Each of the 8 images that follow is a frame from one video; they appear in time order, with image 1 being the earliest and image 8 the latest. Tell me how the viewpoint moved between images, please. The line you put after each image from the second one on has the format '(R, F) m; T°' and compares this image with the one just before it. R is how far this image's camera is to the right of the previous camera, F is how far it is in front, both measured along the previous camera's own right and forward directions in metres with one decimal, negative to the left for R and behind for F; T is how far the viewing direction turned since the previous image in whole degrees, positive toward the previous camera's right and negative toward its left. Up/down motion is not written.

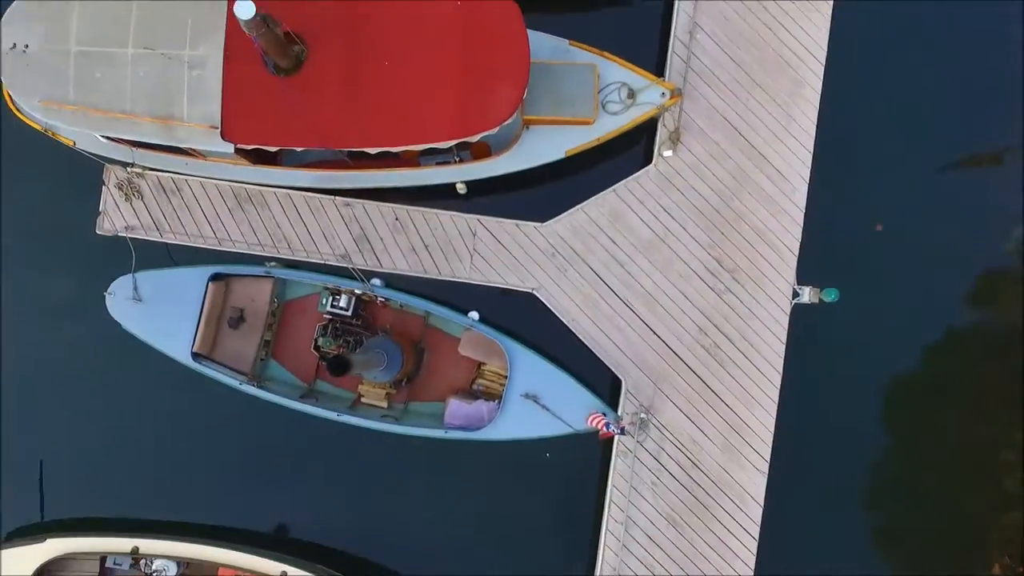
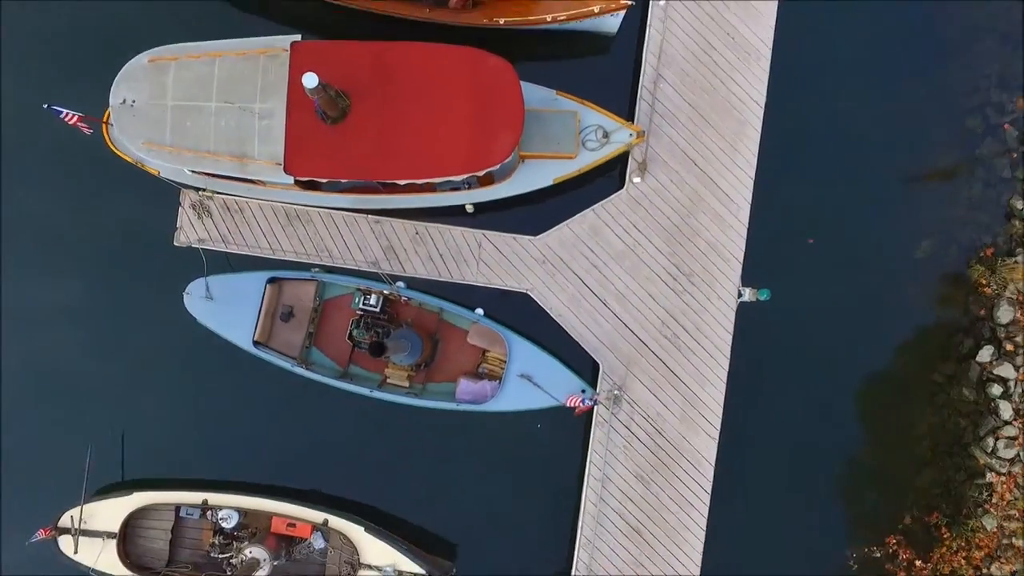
(0.0, -1.7) m; 0°
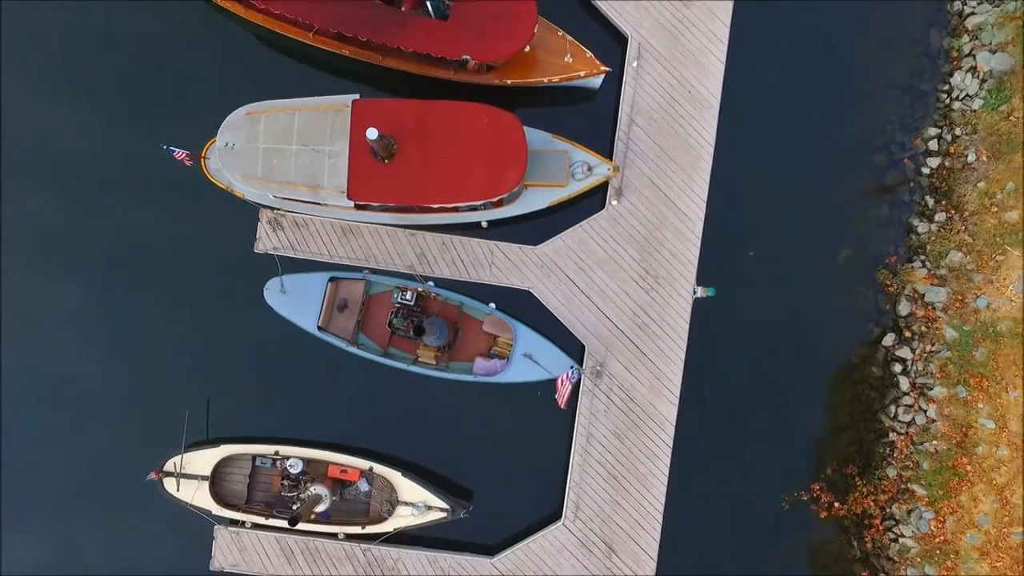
(-0.2, -2.6) m; 0°
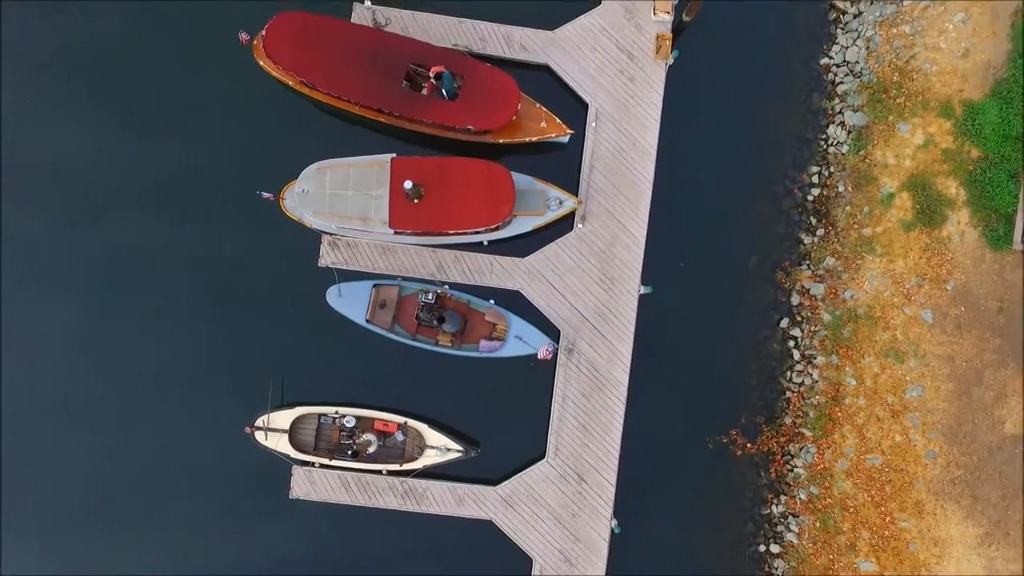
(+0.2, -4.3) m; 0°
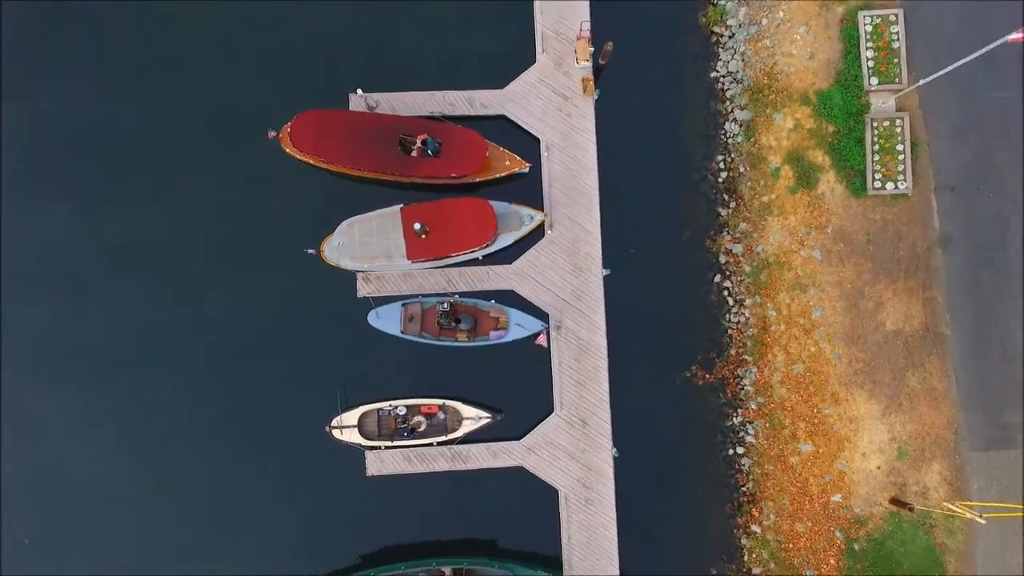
(+0.3, -4.9) m; 0°
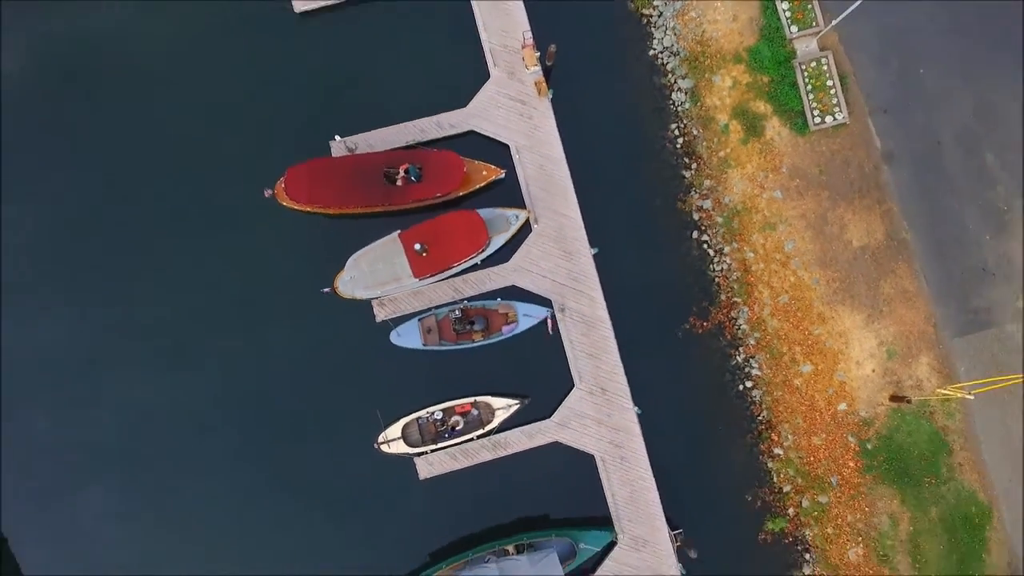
(-0.1, -1.9) m; 0°
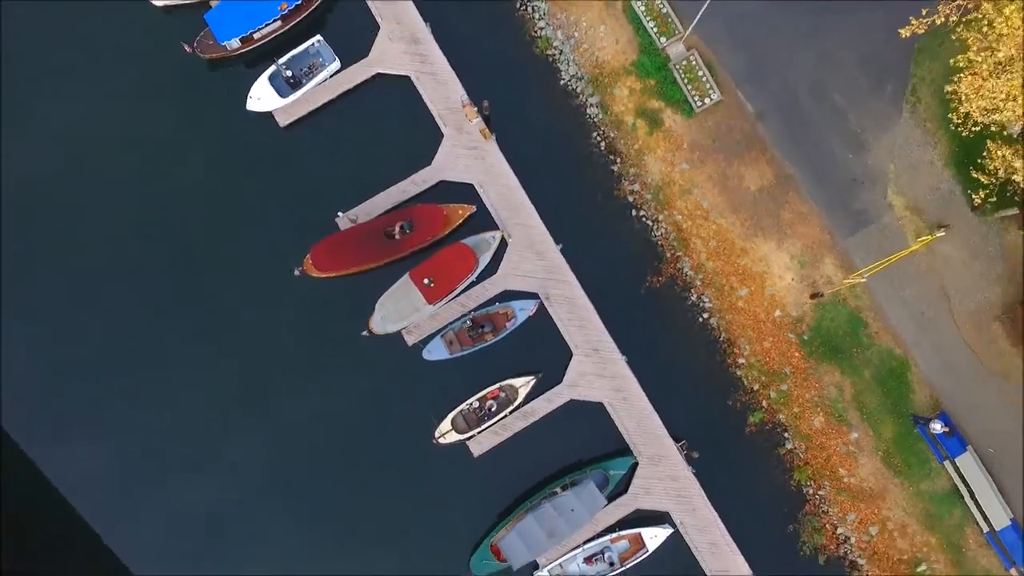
(+0.5, -6.0) m; 0°
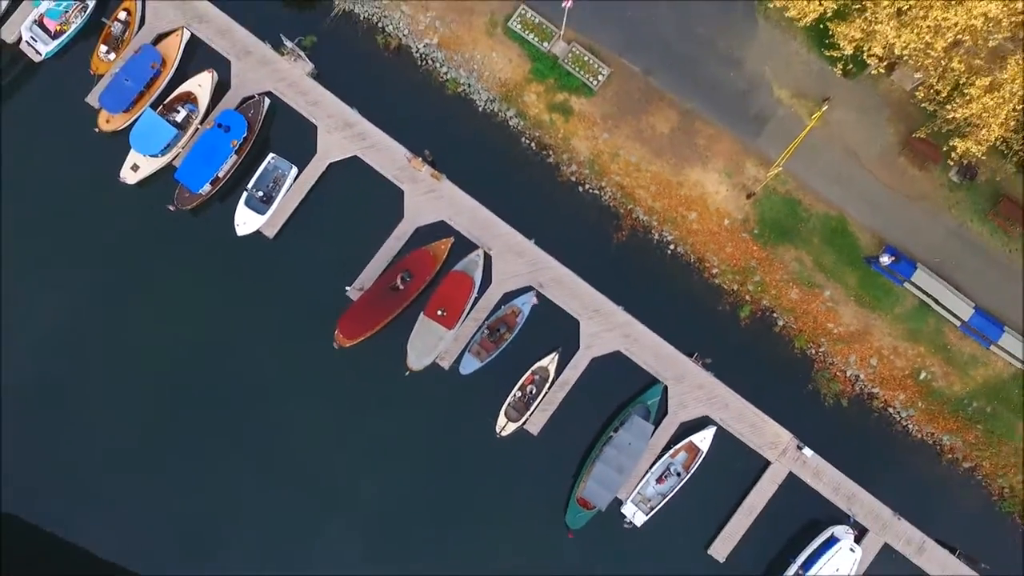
(+0.4, -4.6) m; 0°
